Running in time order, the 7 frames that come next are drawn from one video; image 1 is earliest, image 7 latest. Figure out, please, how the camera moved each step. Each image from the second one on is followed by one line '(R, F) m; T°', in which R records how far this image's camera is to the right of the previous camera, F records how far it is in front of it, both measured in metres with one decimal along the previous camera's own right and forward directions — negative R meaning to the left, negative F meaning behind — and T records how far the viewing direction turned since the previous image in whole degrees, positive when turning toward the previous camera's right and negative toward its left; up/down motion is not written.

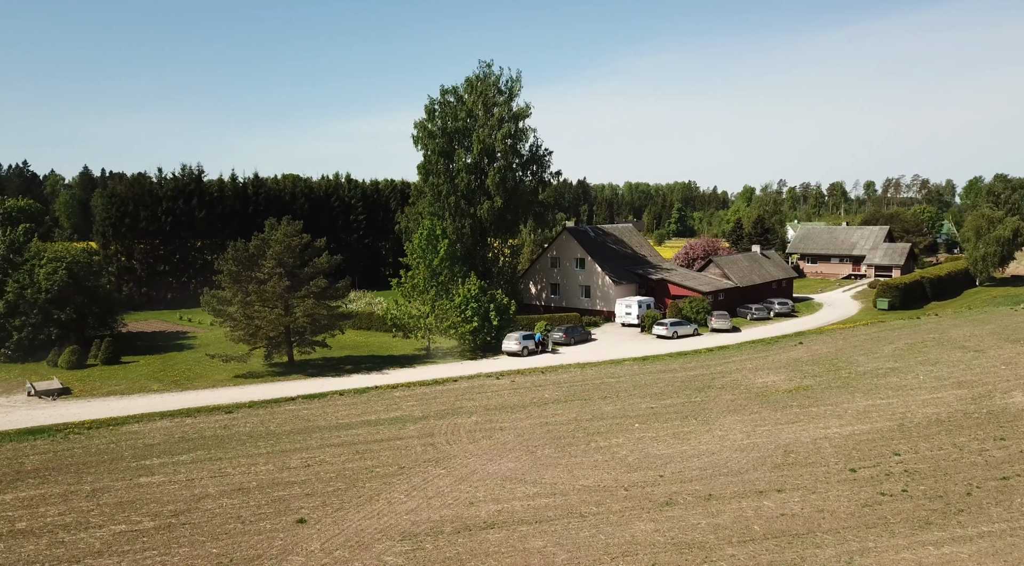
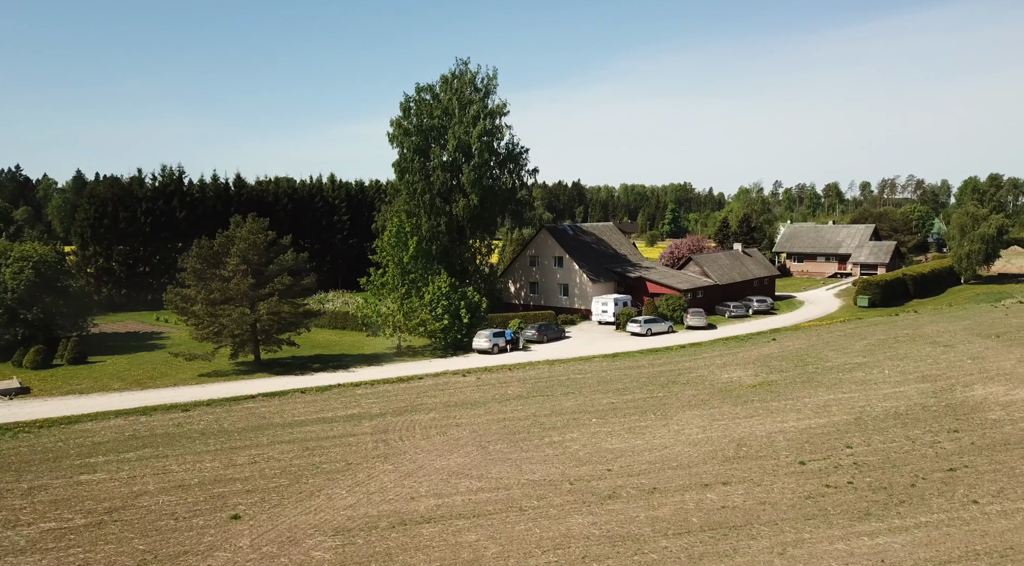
(+1.2, +0.1) m; 0°
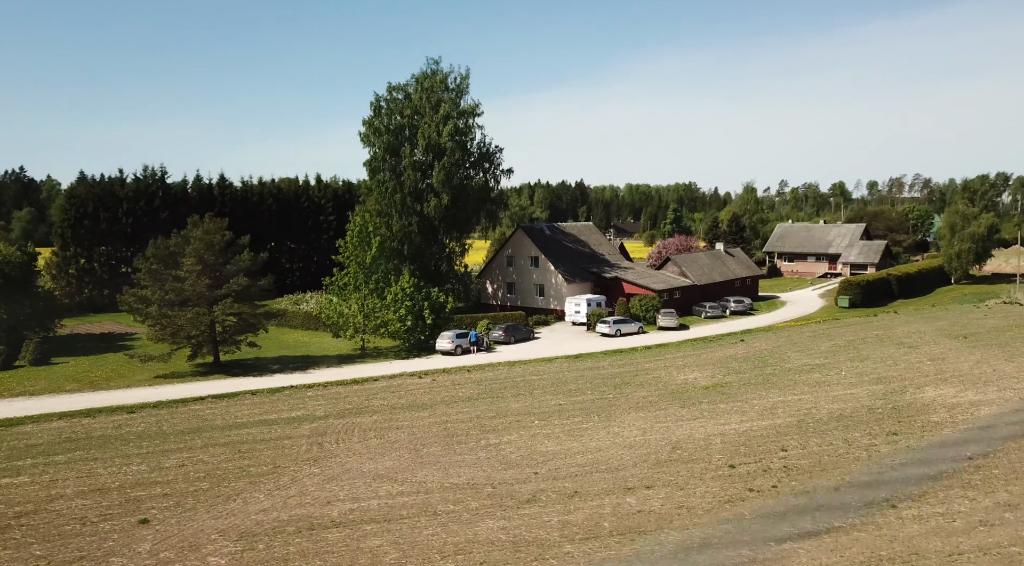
(+1.8, +0.1) m; 0°
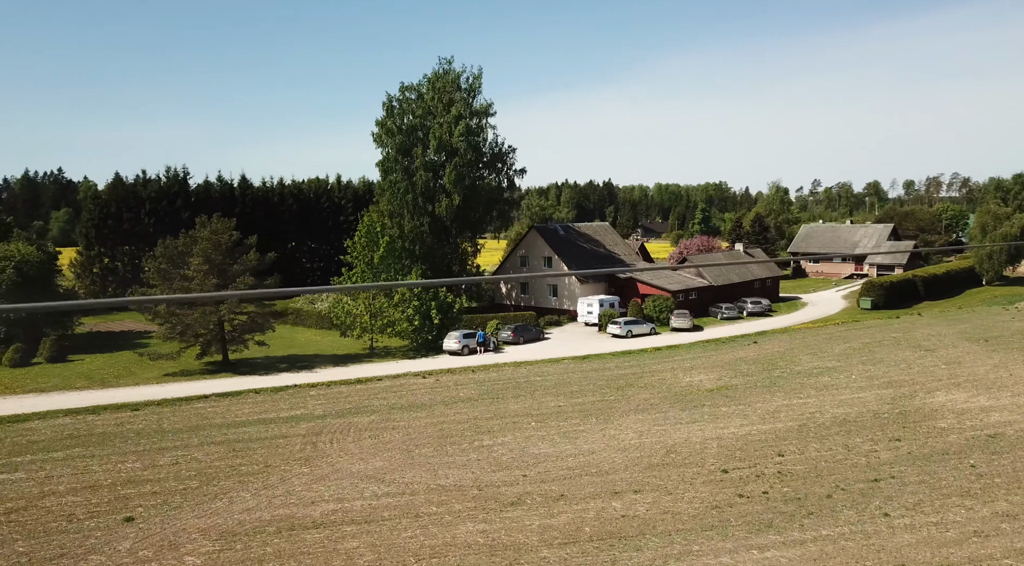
(+0.9, +0.2) m; -2°
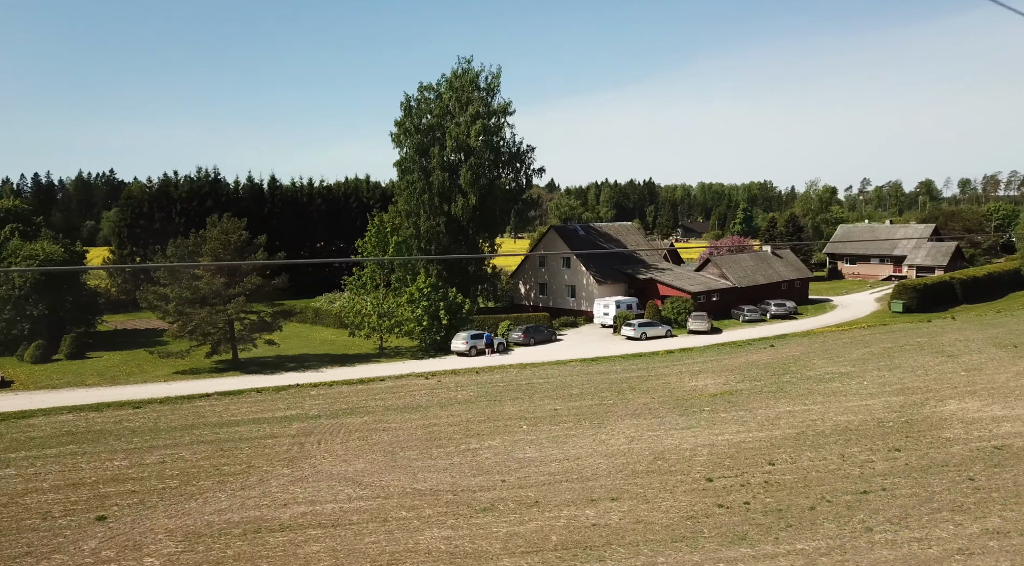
(+1.4, +0.3) m; -3°
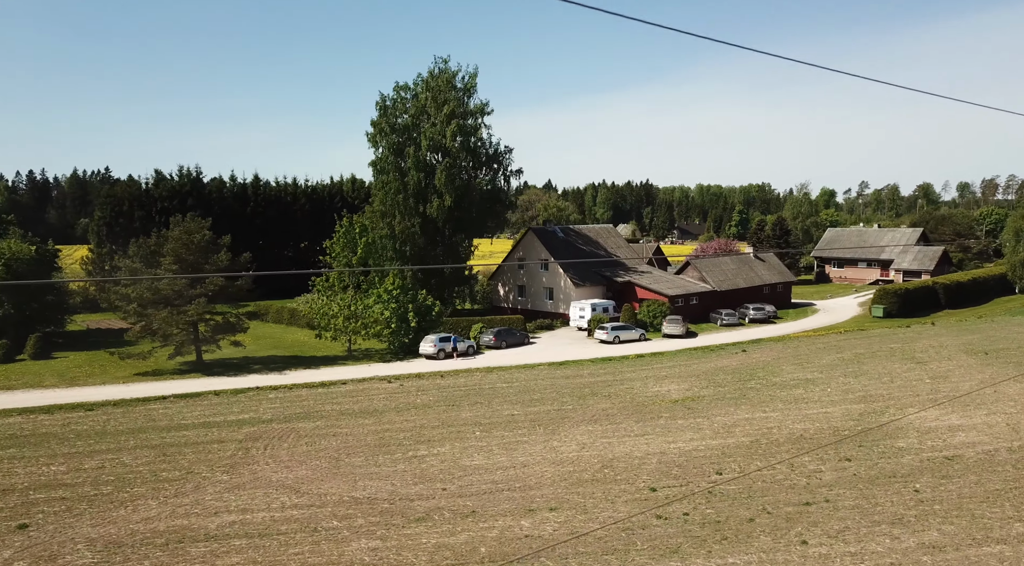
(+1.2, +0.3) m; 0°
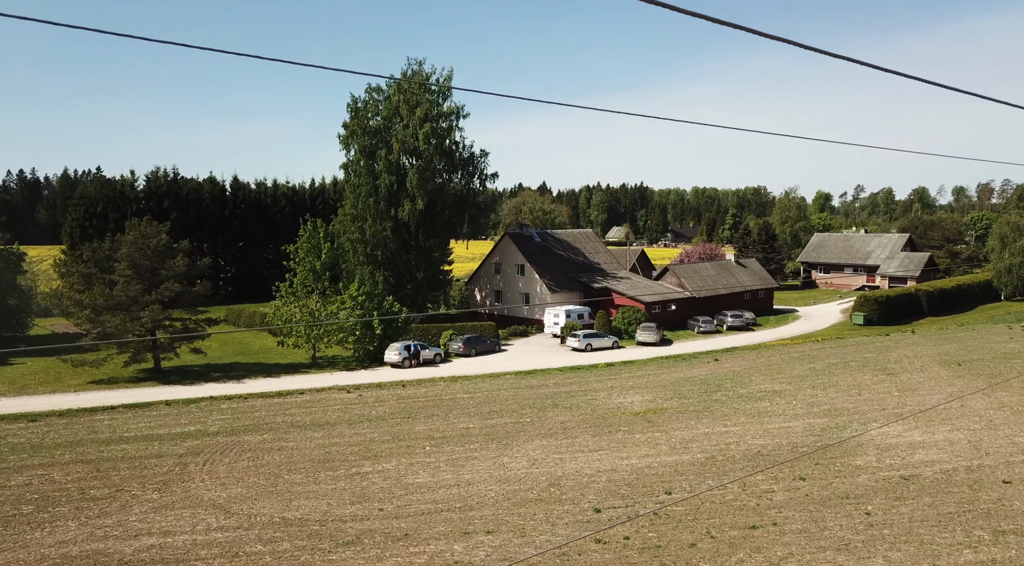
(+1.2, +0.6) m; +1°
